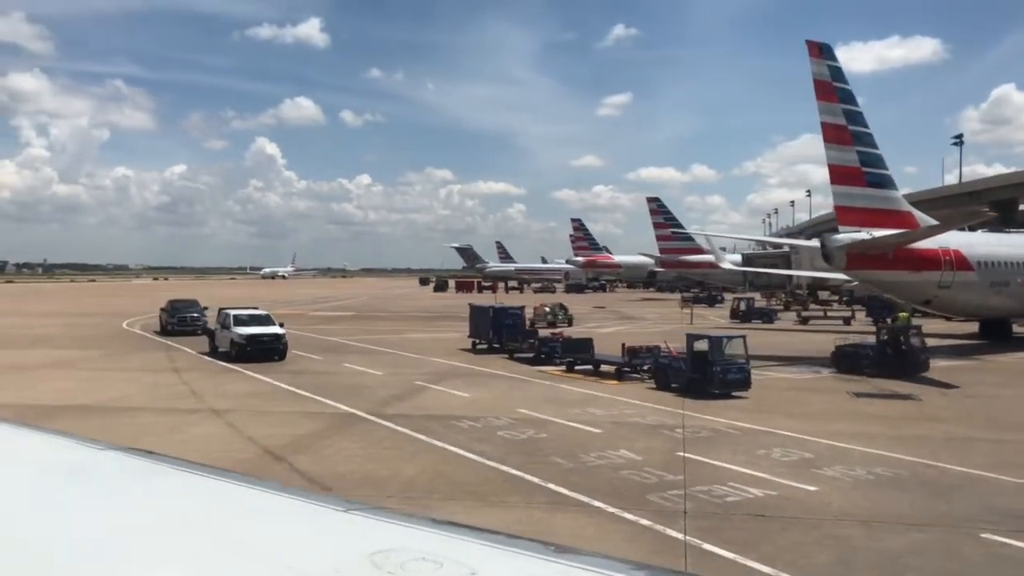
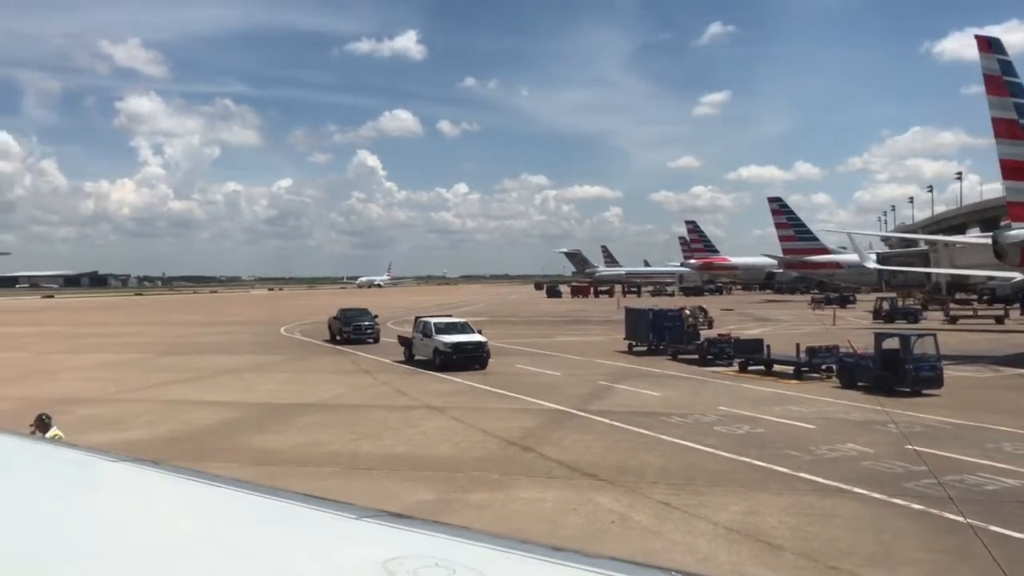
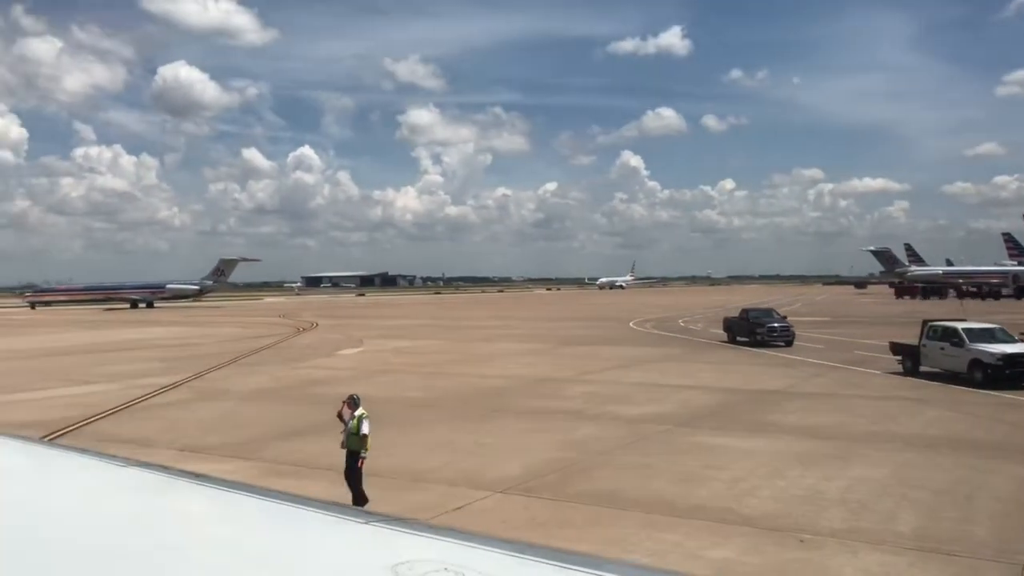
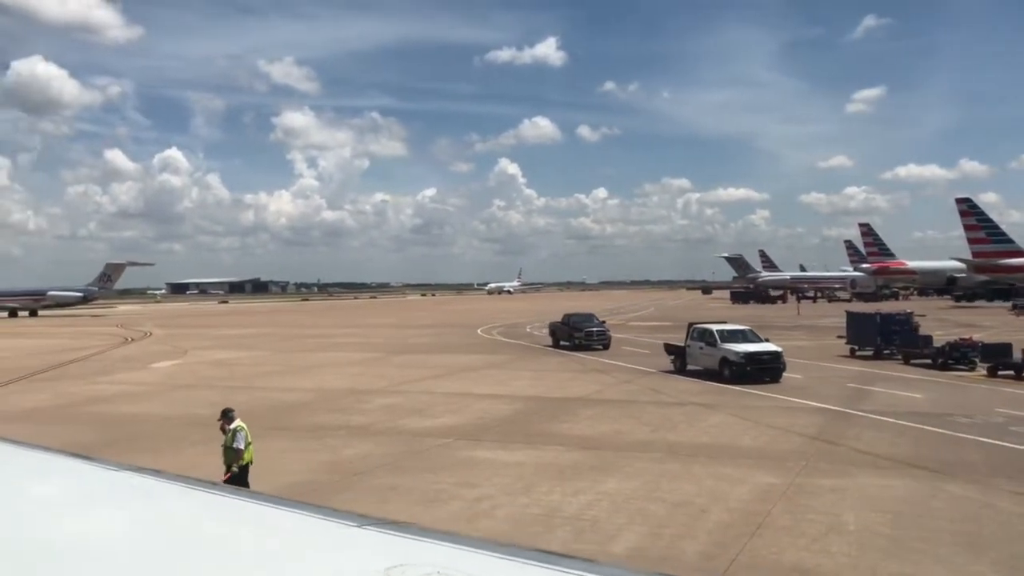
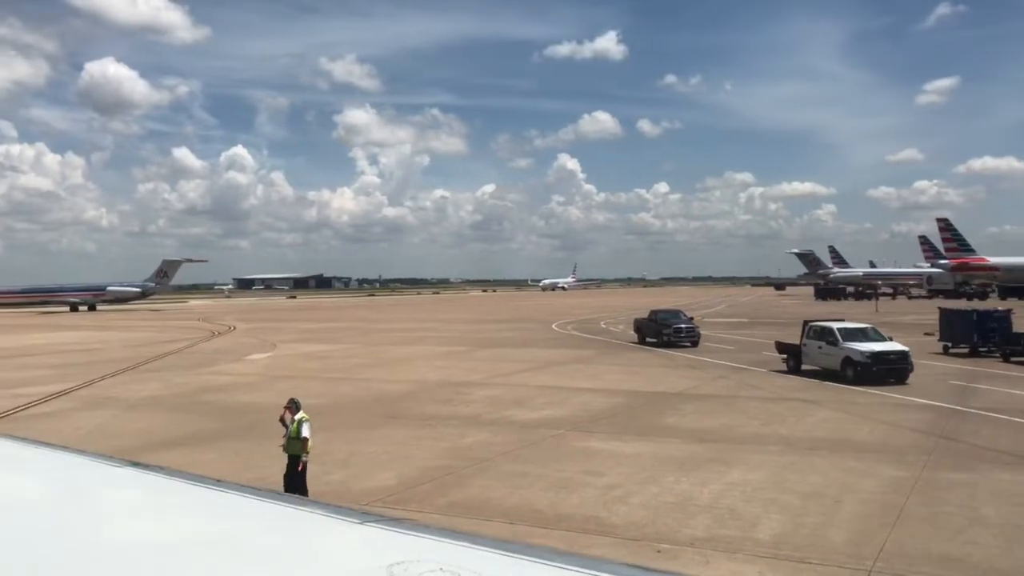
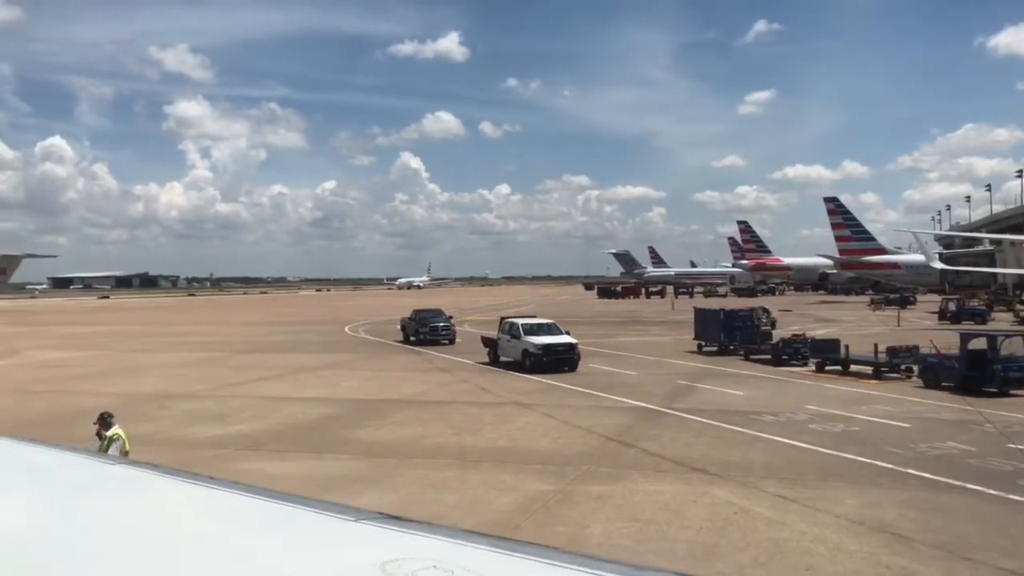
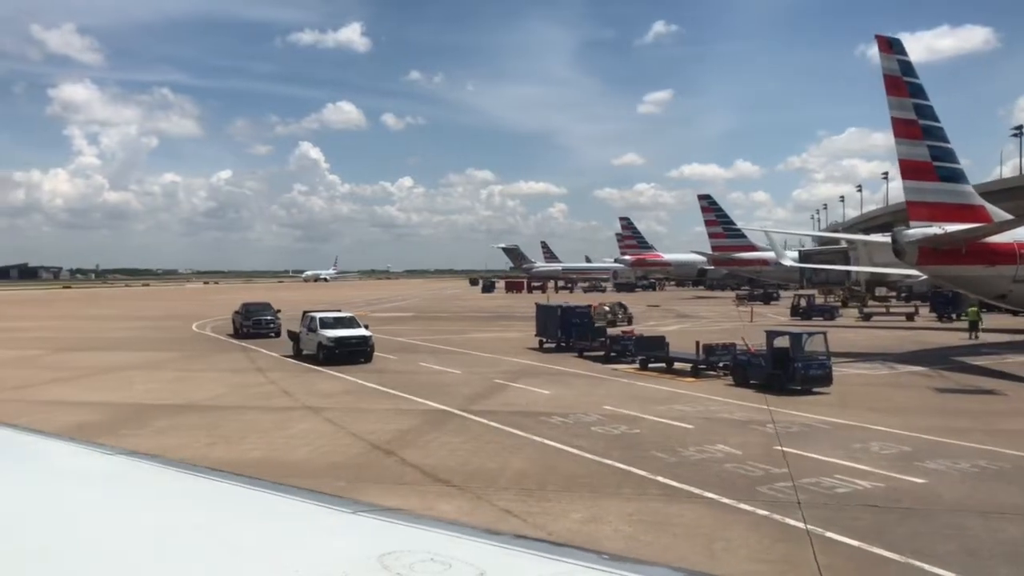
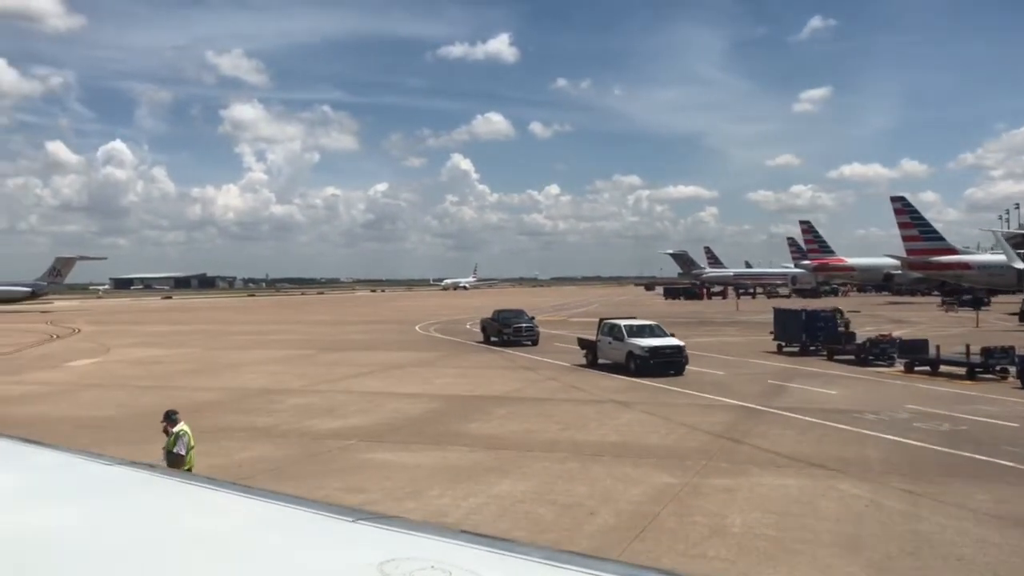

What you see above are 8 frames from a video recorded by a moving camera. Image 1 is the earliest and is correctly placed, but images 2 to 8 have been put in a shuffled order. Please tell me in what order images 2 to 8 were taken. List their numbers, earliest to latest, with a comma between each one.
7, 2, 6, 8, 4, 5, 3
